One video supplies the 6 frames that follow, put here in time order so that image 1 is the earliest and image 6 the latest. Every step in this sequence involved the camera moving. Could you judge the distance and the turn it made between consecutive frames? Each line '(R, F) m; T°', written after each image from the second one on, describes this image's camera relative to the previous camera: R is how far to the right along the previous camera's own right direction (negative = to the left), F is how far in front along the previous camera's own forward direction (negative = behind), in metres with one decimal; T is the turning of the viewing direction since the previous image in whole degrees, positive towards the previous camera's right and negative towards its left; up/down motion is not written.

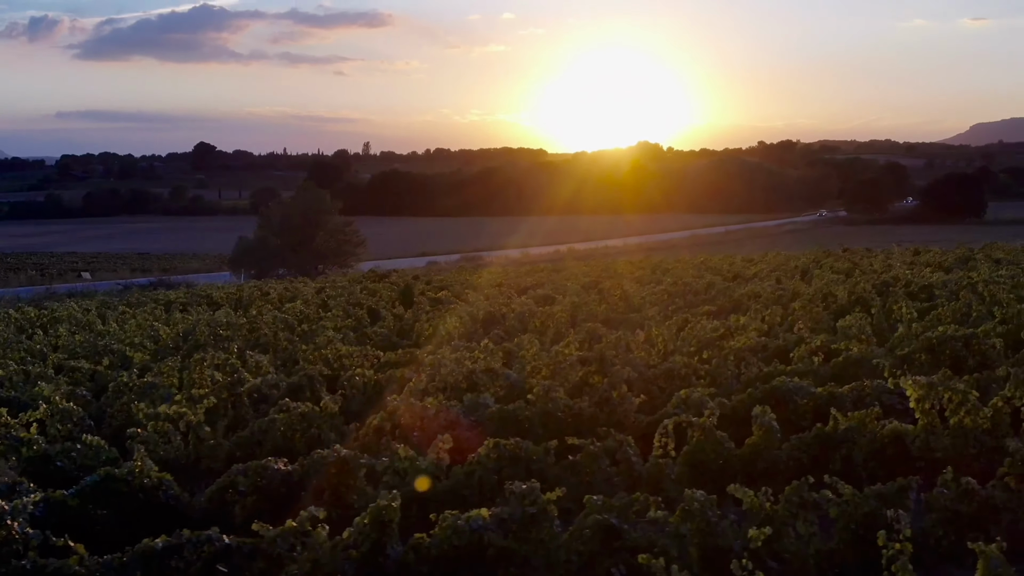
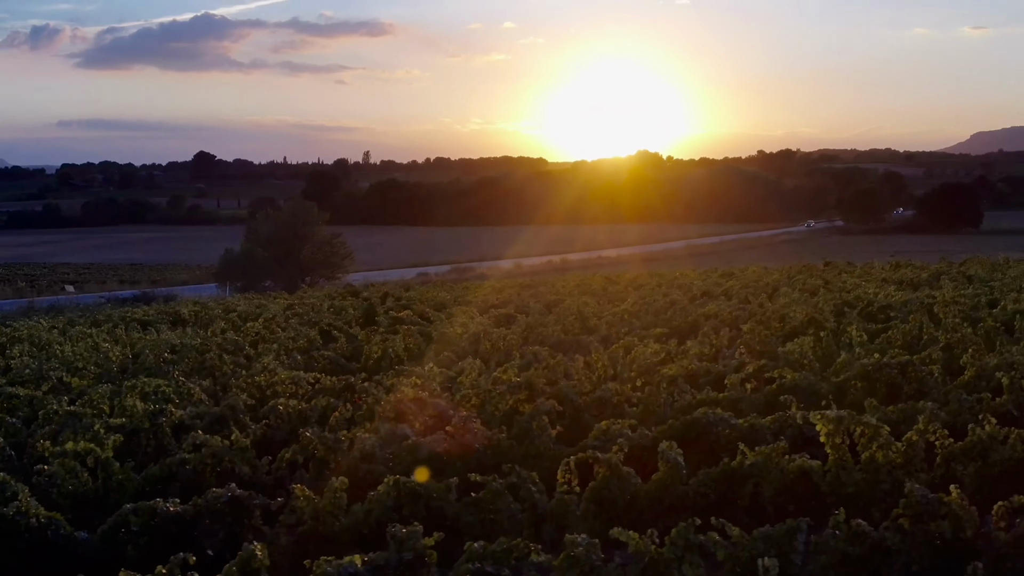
(+0.3, 0.0) m; 0°
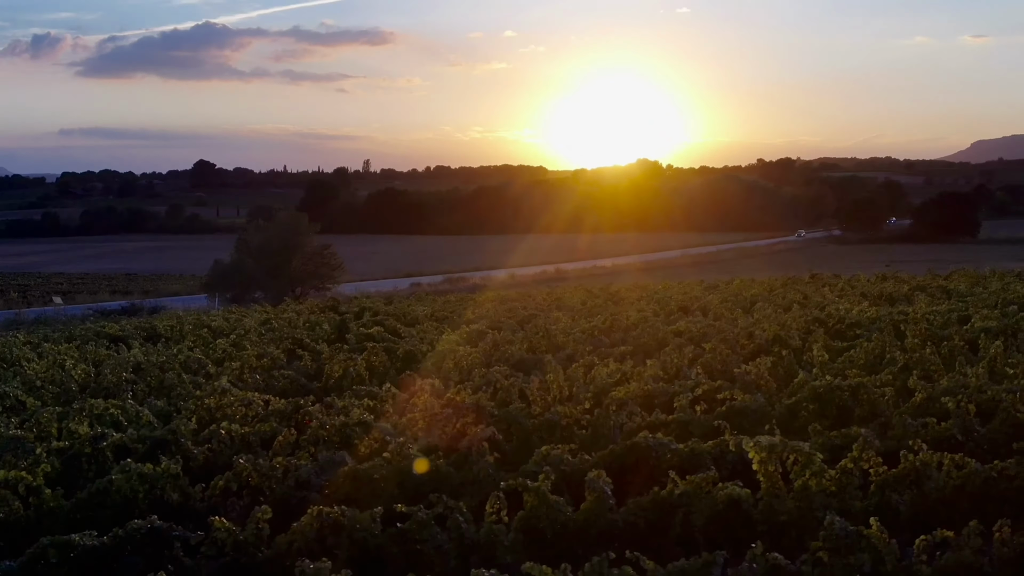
(+0.2, 0.0) m; 0°
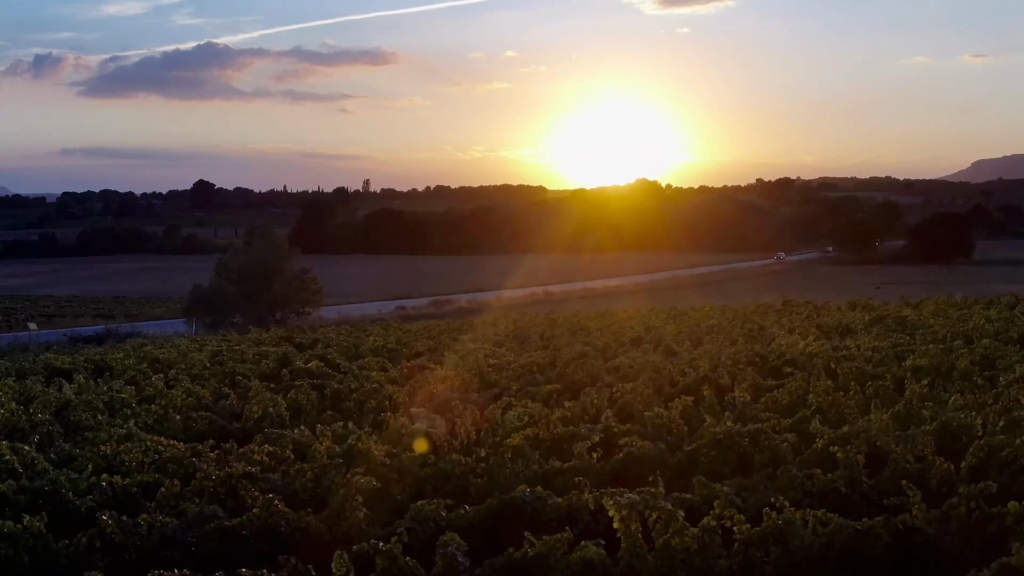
(+0.4, +0.1) m; 0°
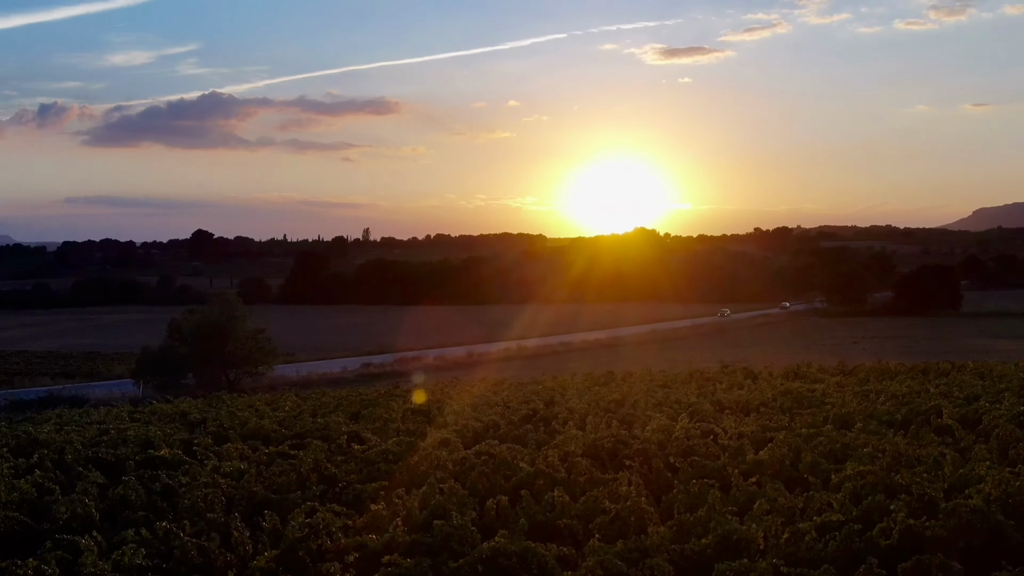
(+1.0, +0.1) m; 0°
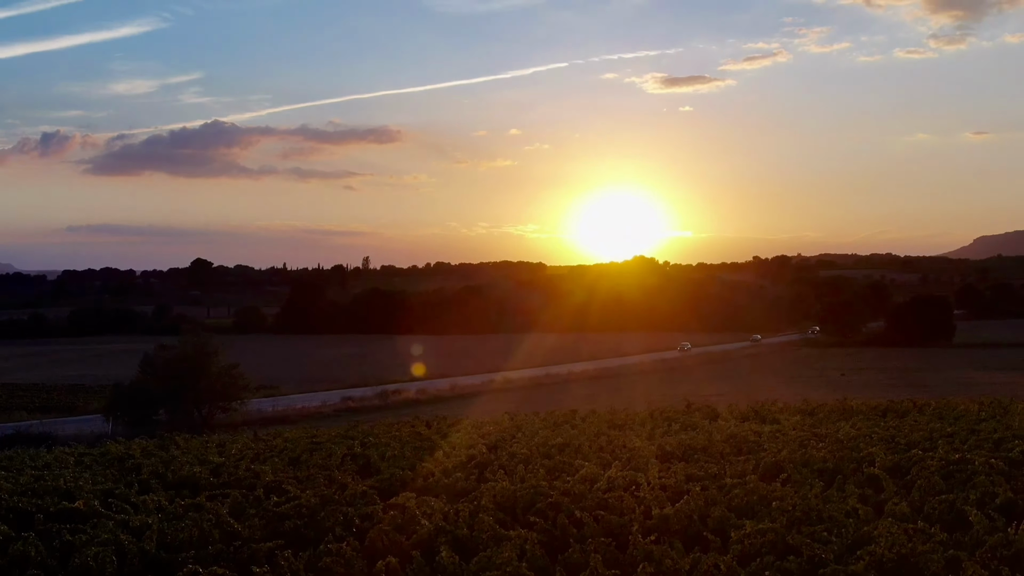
(+0.5, +0.1) m; 0°
